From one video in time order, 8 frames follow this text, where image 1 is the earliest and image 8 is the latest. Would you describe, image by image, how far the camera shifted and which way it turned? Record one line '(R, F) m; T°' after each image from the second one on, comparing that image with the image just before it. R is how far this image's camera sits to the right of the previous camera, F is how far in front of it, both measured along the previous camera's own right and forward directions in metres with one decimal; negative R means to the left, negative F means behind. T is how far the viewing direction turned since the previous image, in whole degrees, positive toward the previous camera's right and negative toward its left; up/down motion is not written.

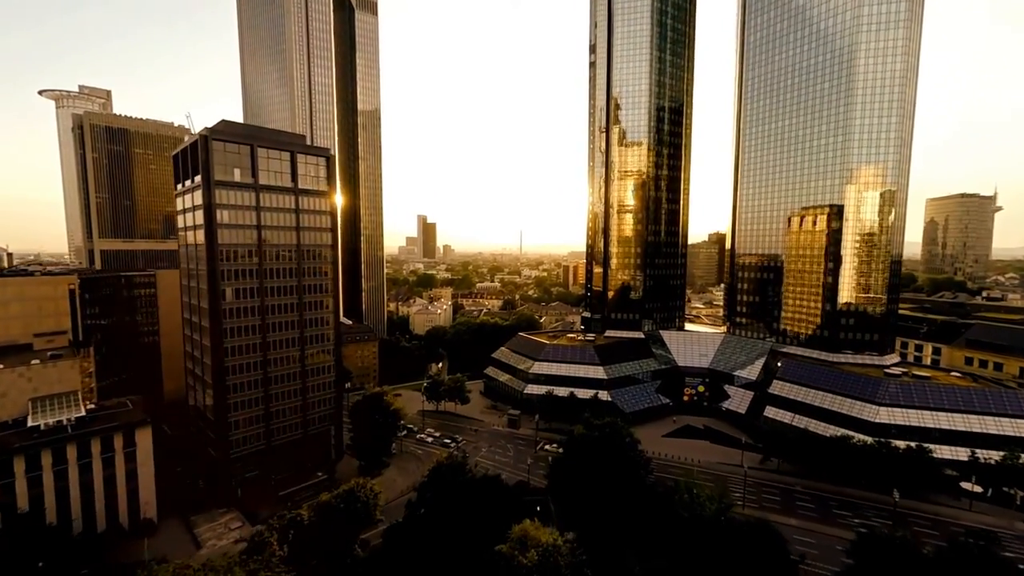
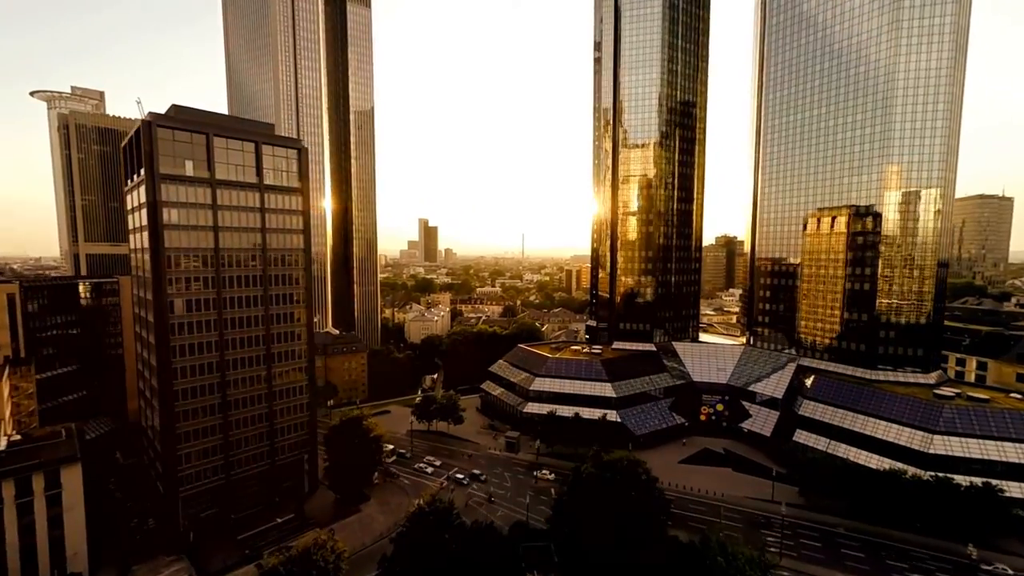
(+0.8, +10.0) m; 0°
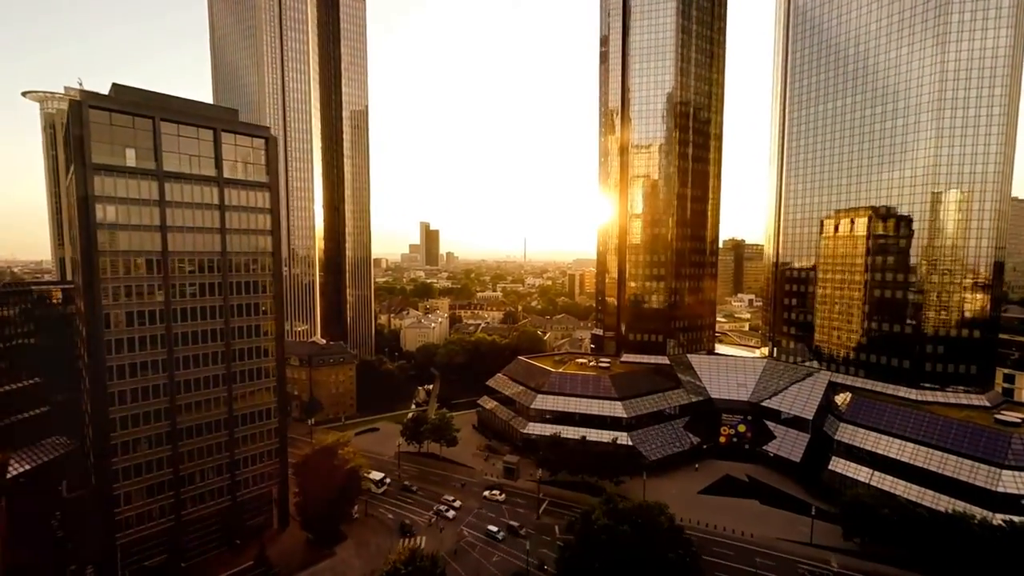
(+0.5, +9.3) m; 0°
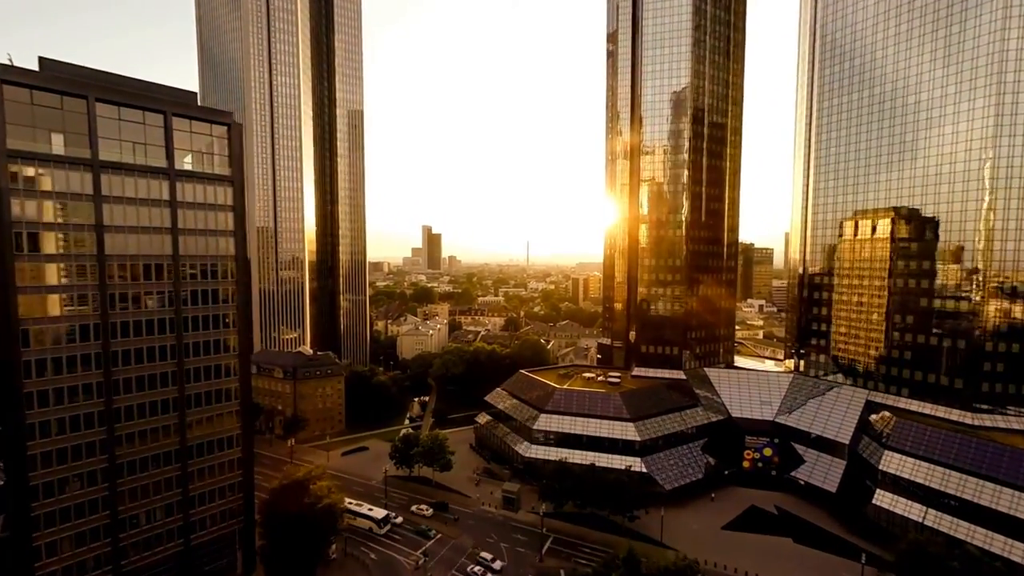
(+0.4, +8.5) m; 0°
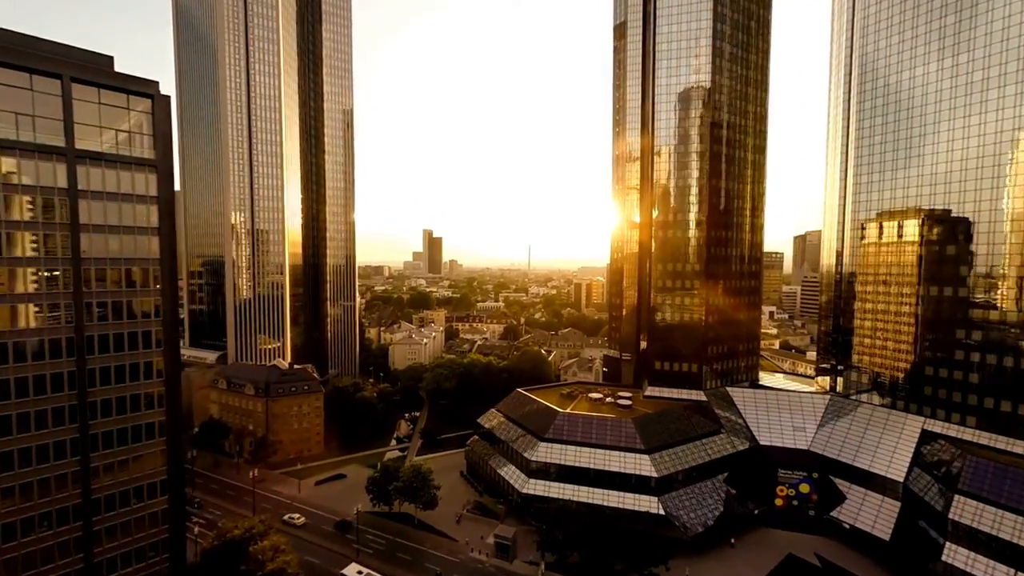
(+1.0, +10.8) m; 0°
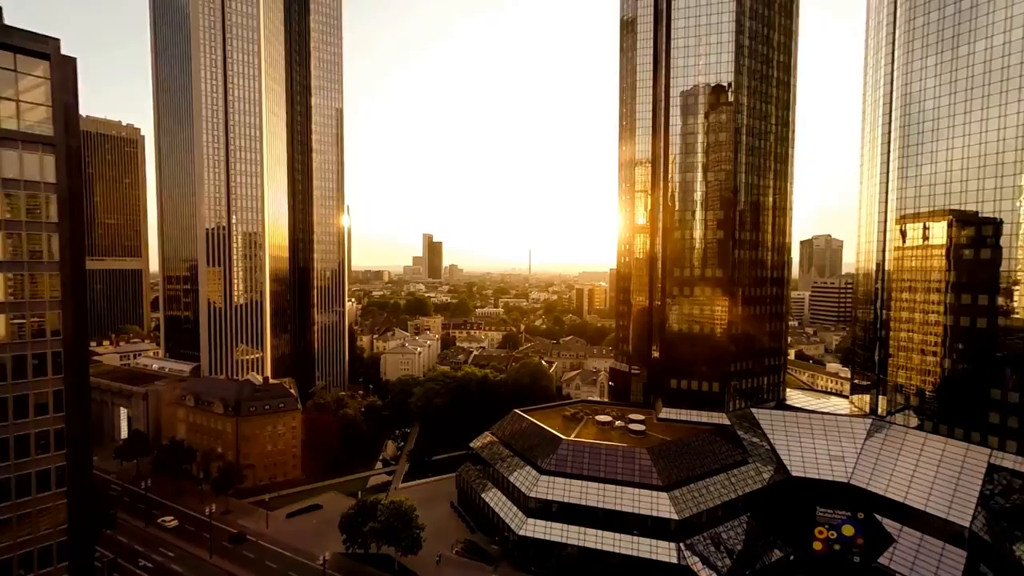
(+0.7, +9.3) m; 0°
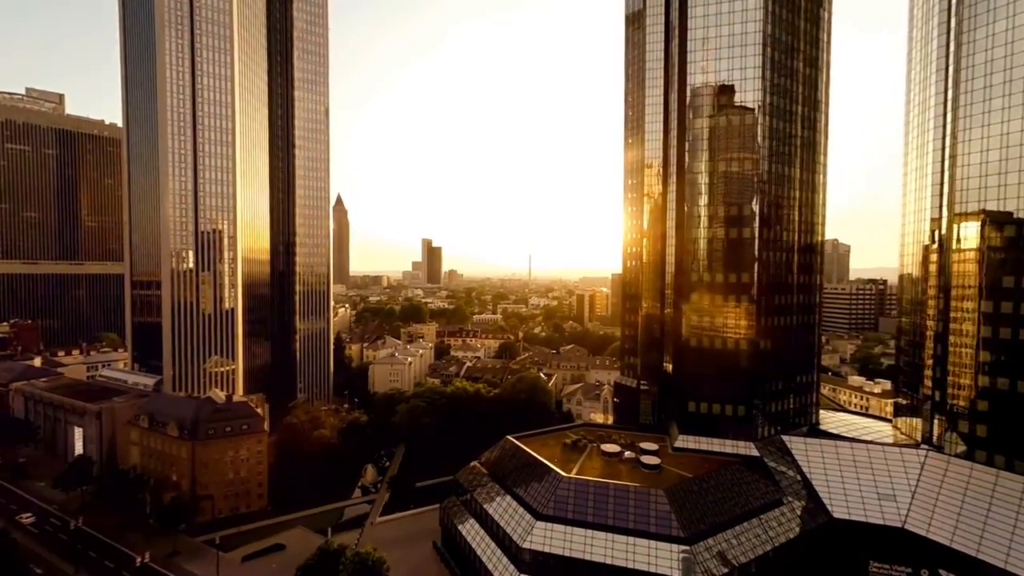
(+1.1, +10.0) m; 0°
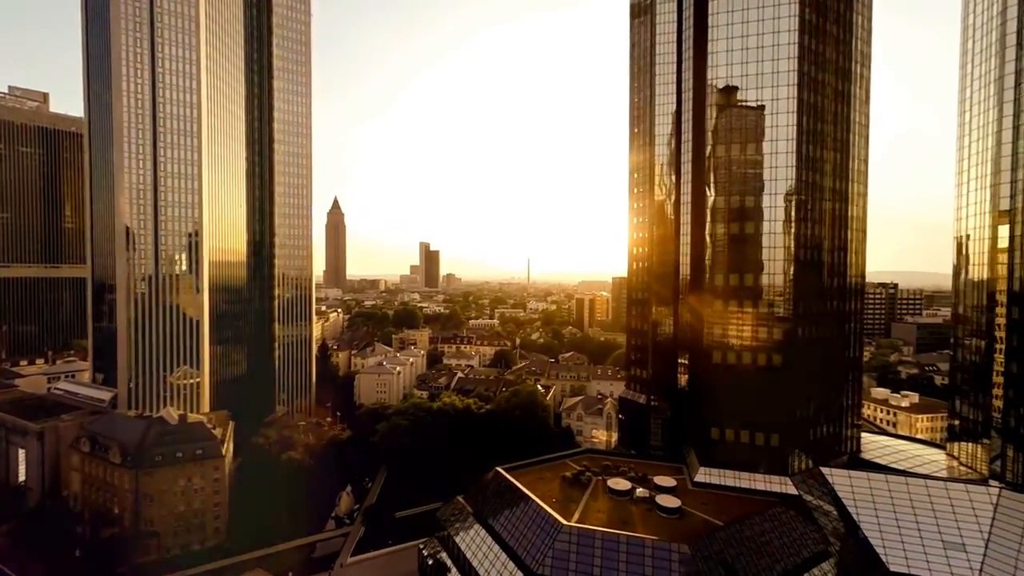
(+1.0, +9.6) m; 0°
